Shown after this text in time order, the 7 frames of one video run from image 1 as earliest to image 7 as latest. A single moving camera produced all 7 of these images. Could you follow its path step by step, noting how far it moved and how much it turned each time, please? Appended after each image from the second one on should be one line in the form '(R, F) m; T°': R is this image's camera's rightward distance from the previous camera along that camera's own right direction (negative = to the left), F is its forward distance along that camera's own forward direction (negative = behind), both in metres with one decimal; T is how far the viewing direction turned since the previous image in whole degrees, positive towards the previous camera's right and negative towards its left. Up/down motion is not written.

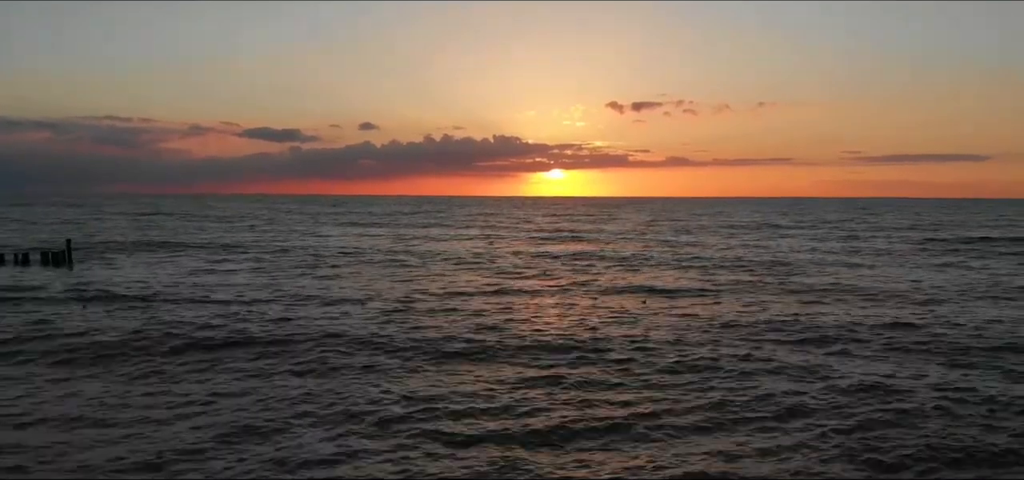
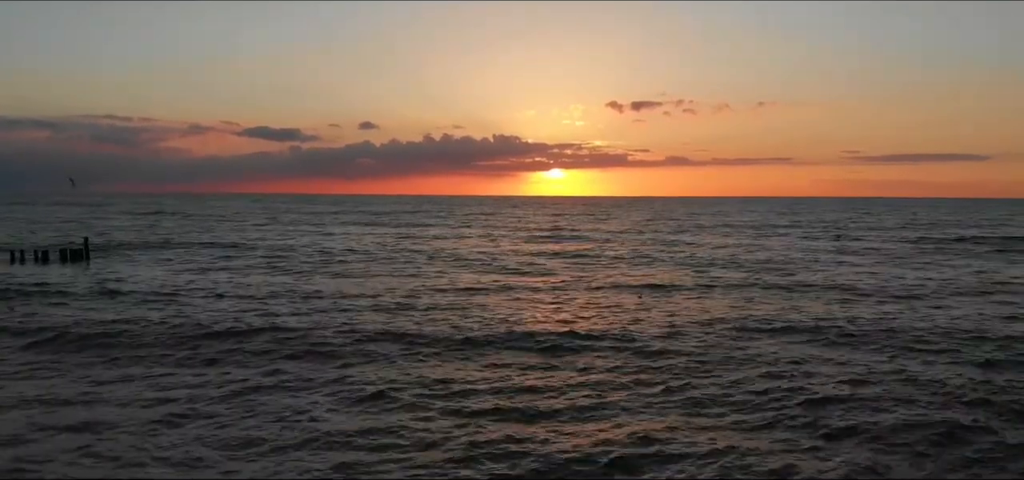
(-1.2, +2.0) m; 0°
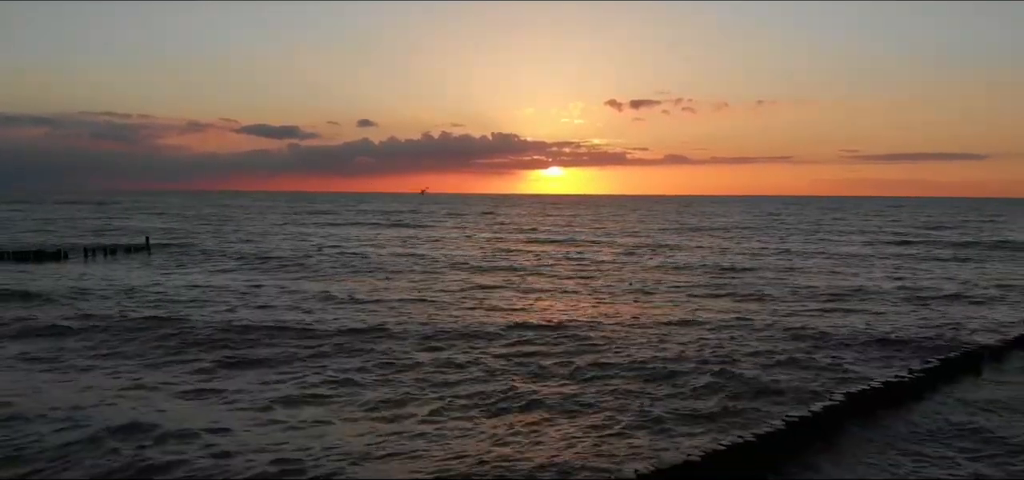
(-0.3, -3.9) m; 0°
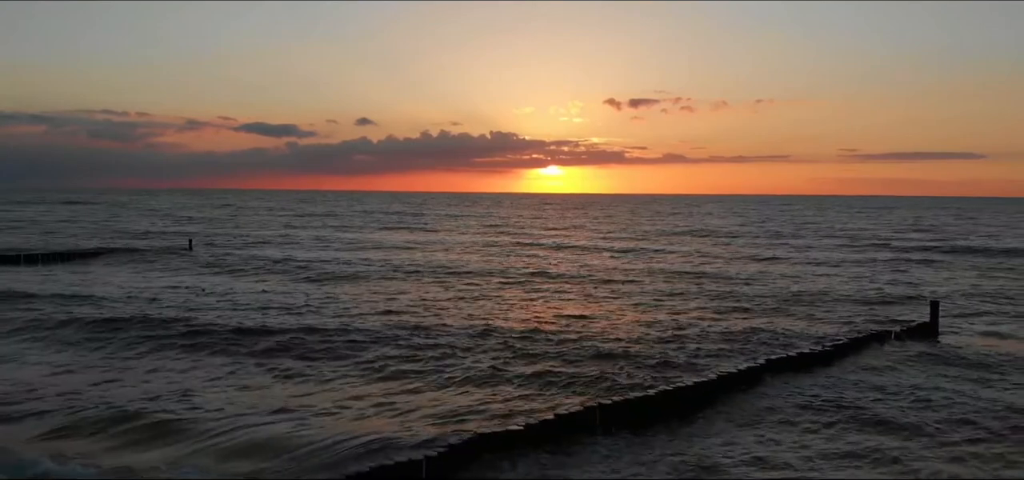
(-0.3, -3.5) m; 0°
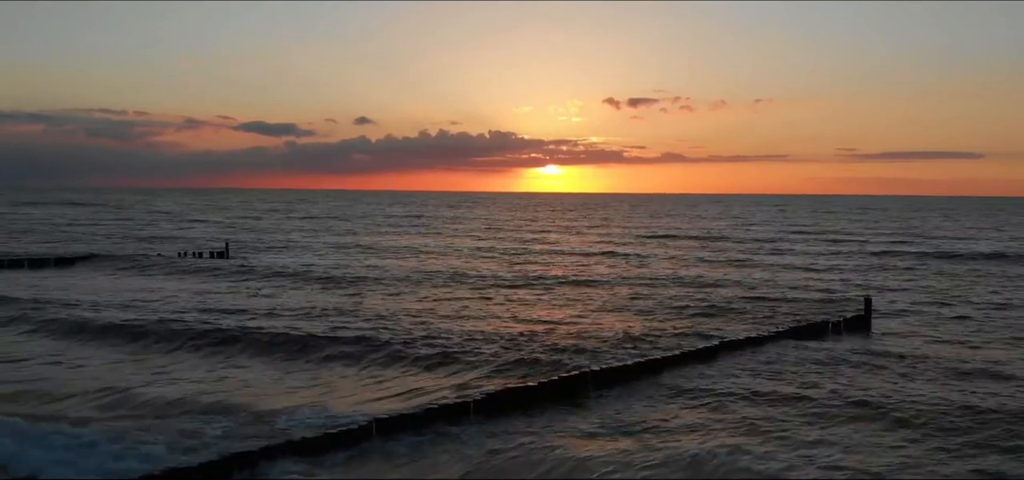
(-0.2, -3.8) m; 0°
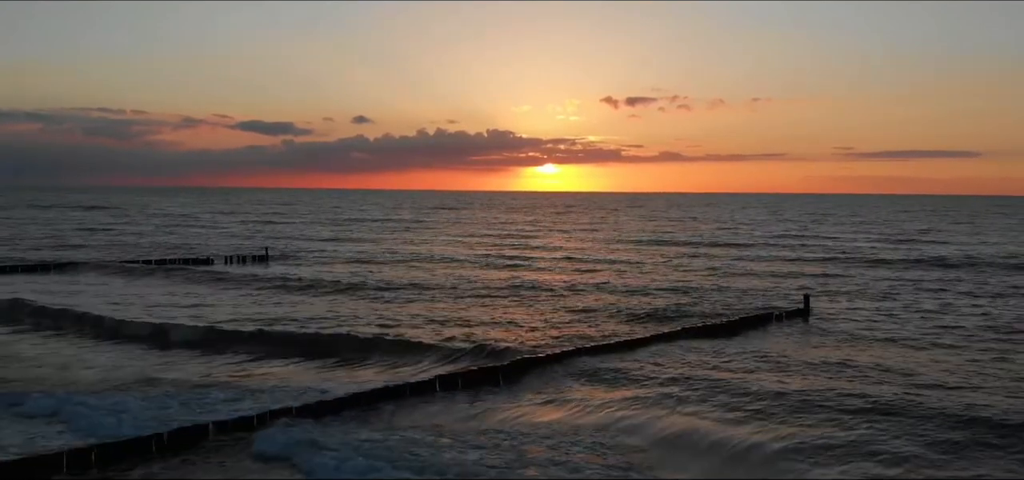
(-0.4, -5.4) m; 0°
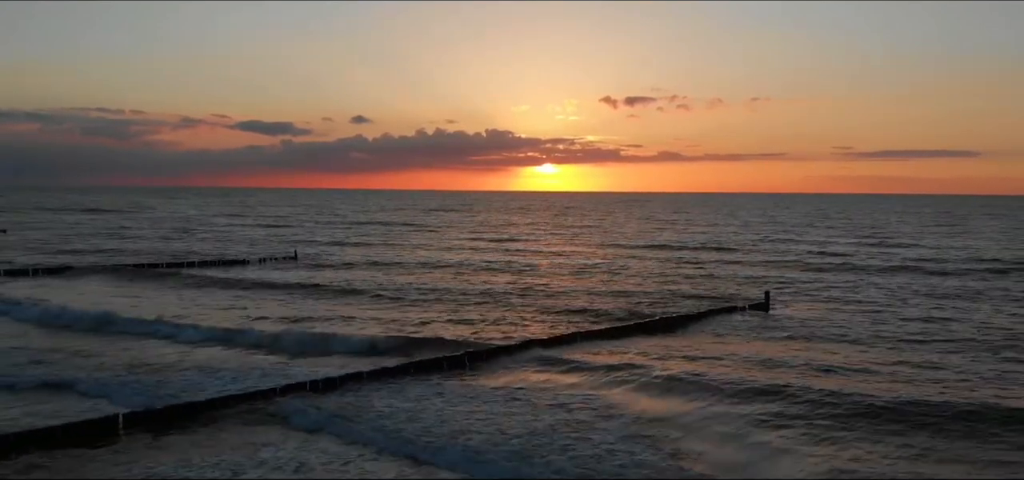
(-0.2, -4.8) m; 0°
